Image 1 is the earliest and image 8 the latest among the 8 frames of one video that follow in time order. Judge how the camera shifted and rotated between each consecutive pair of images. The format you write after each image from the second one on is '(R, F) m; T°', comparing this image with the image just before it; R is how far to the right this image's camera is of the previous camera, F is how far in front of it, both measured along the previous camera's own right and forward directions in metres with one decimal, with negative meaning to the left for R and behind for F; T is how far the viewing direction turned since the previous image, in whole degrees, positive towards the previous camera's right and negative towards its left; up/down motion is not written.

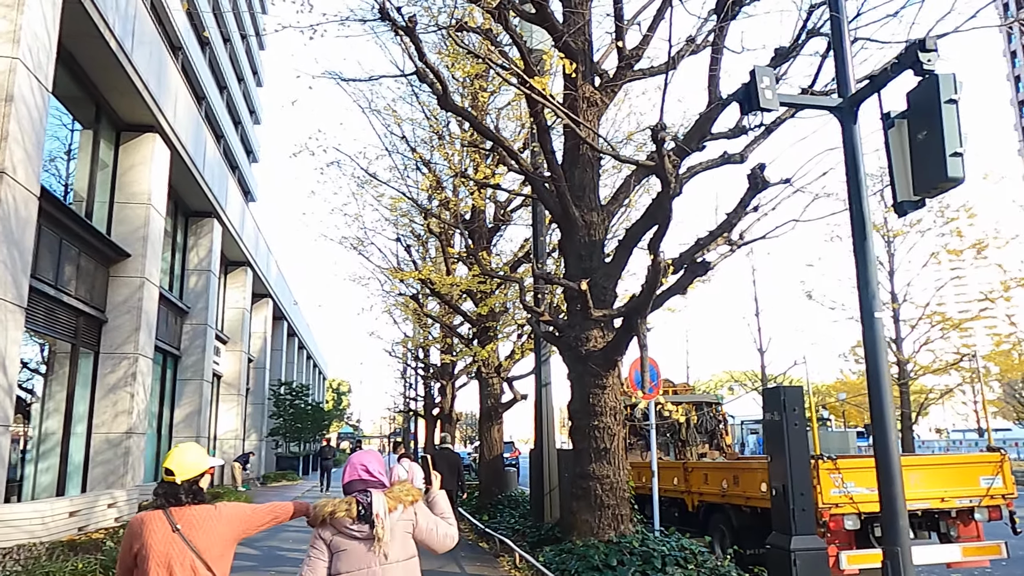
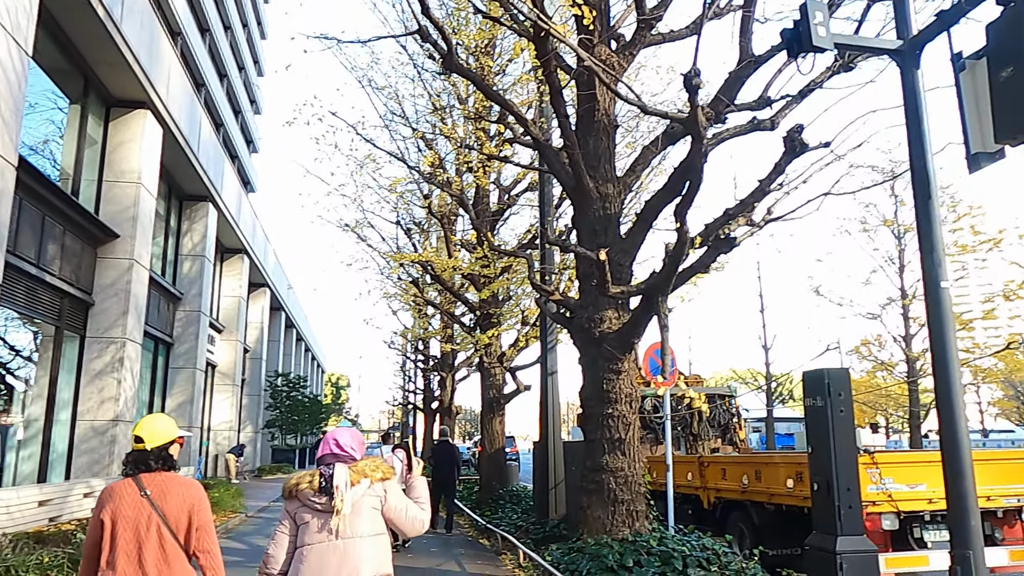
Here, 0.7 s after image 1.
(-0.1, +0.7) m; 0°
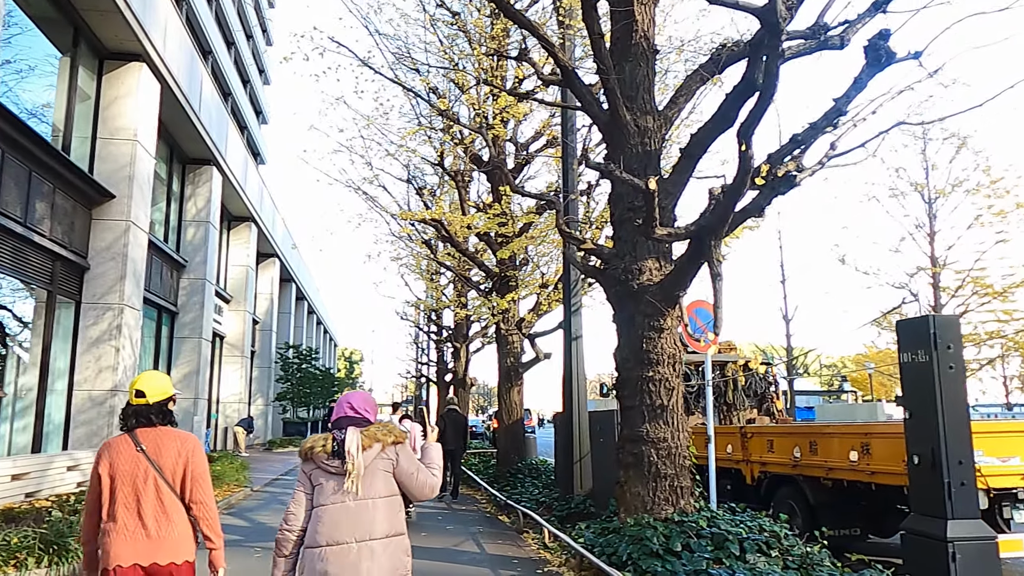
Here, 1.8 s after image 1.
(-0.1, +0.9) m; -1°
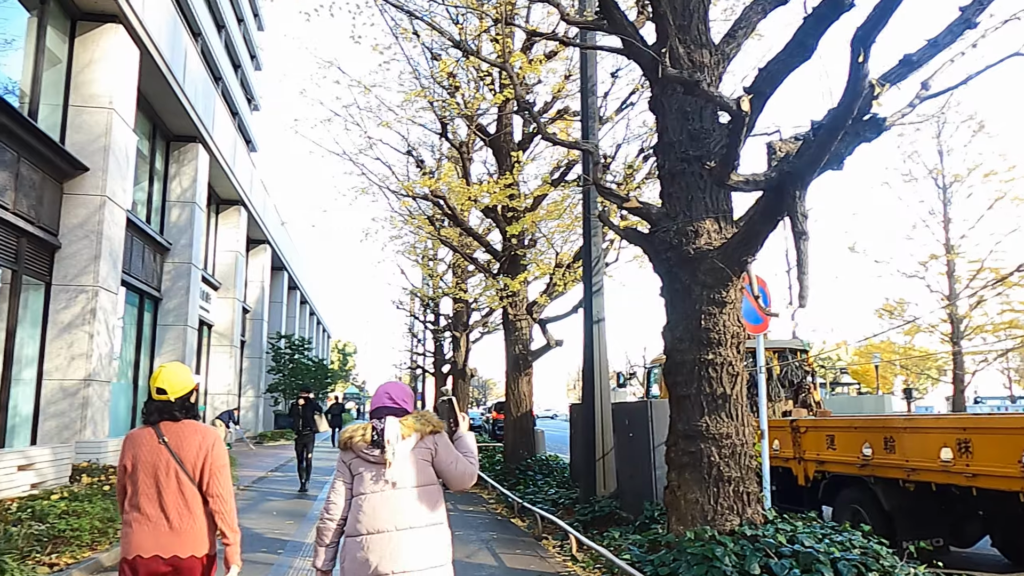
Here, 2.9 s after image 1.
(-0.3, +1.1) m; 0°
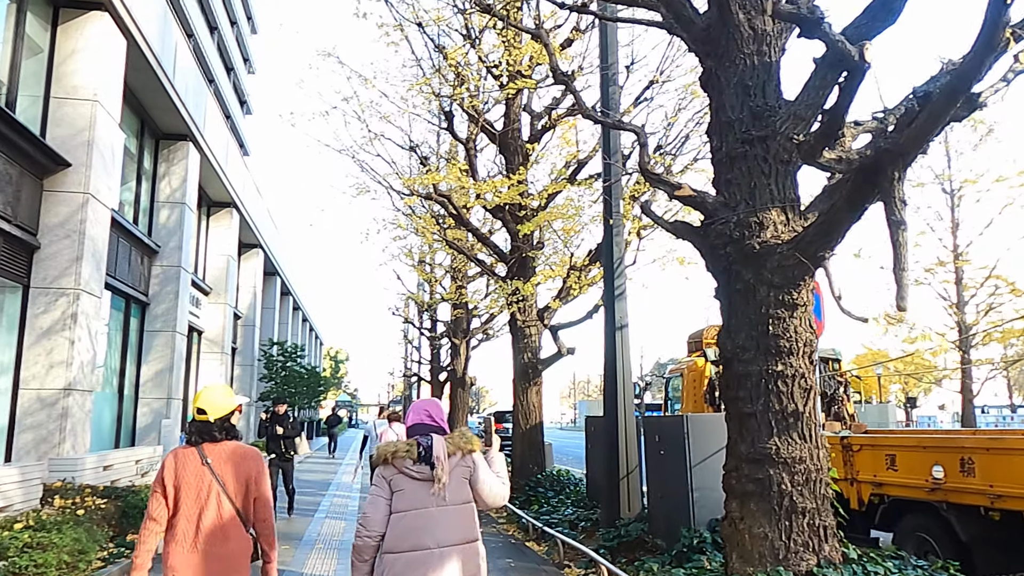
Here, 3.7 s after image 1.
(-0.3, +0.8) m; +1°
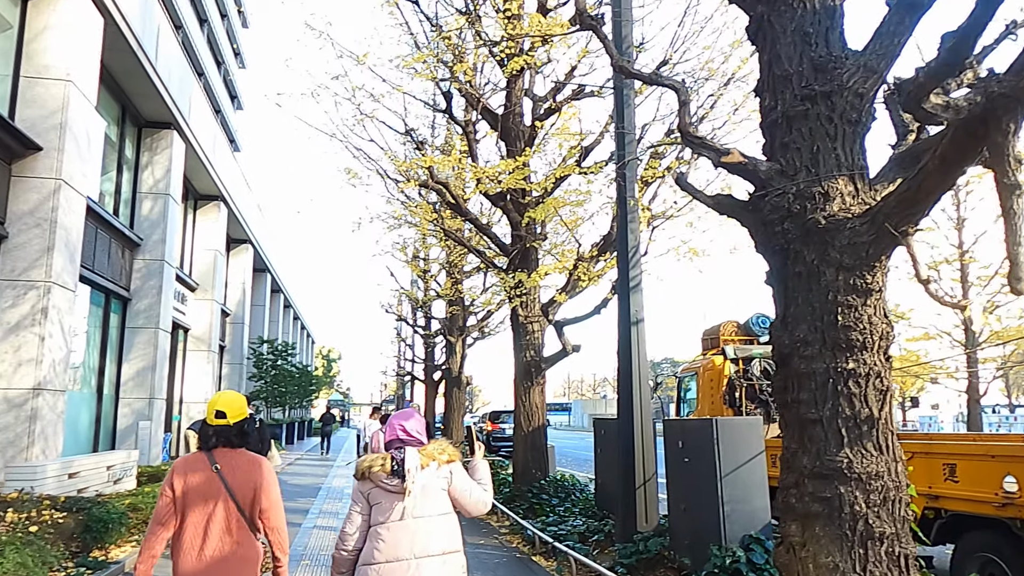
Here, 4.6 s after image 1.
(-0.1, +0.8) m; +1°
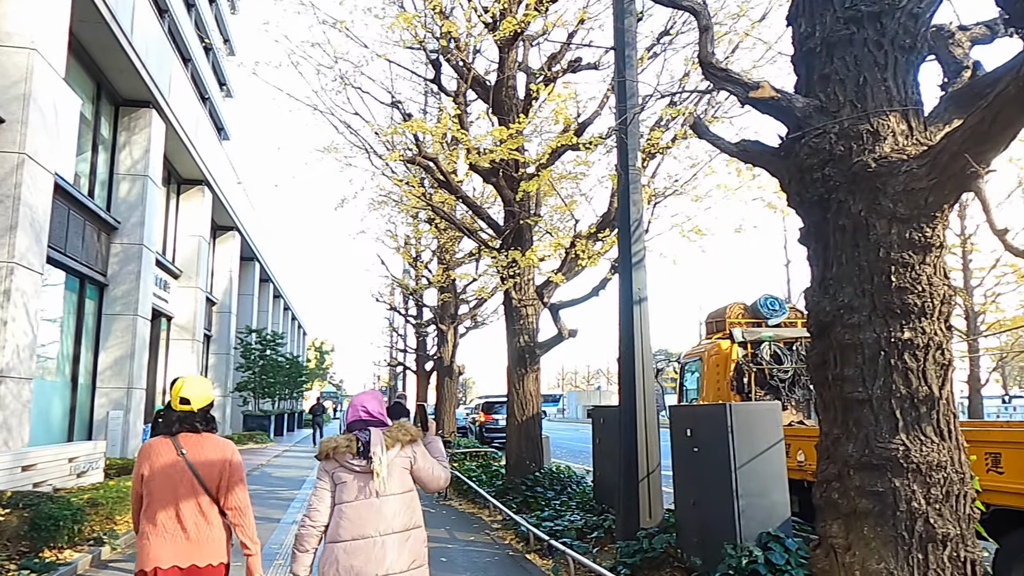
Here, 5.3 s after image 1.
(0.0, +0.7) m; 0°
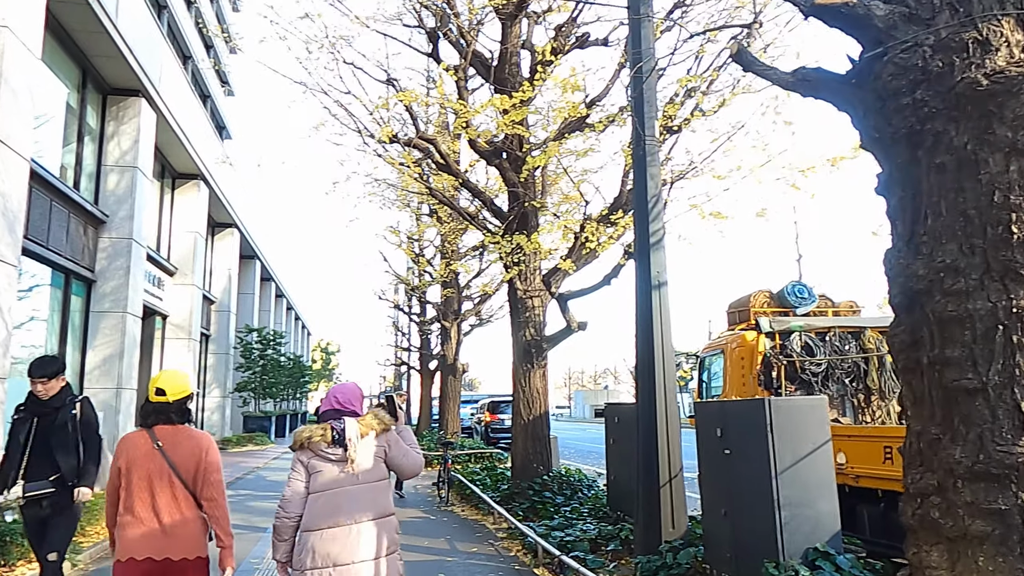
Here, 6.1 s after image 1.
(0.0, +0.8) m; 0°
